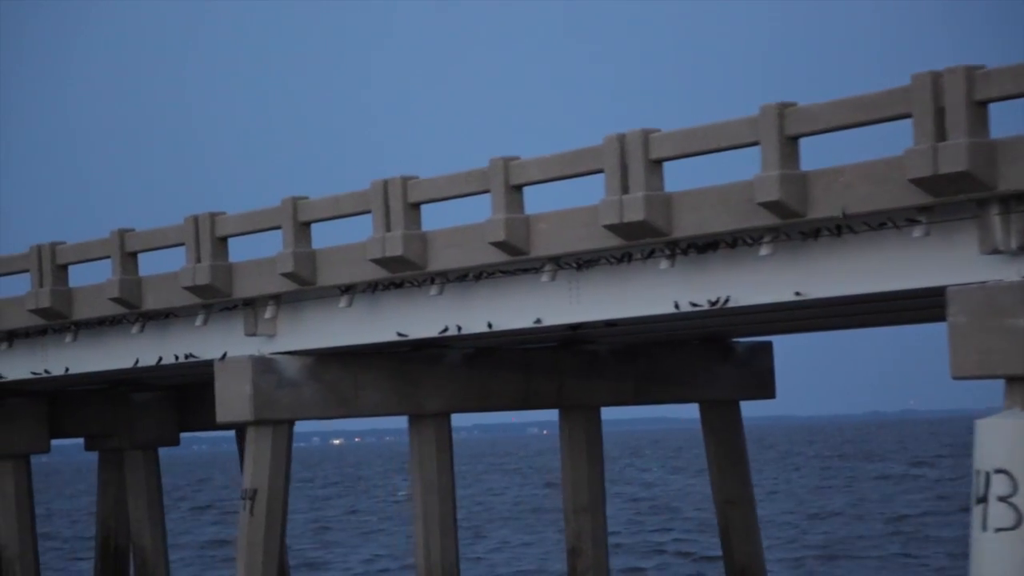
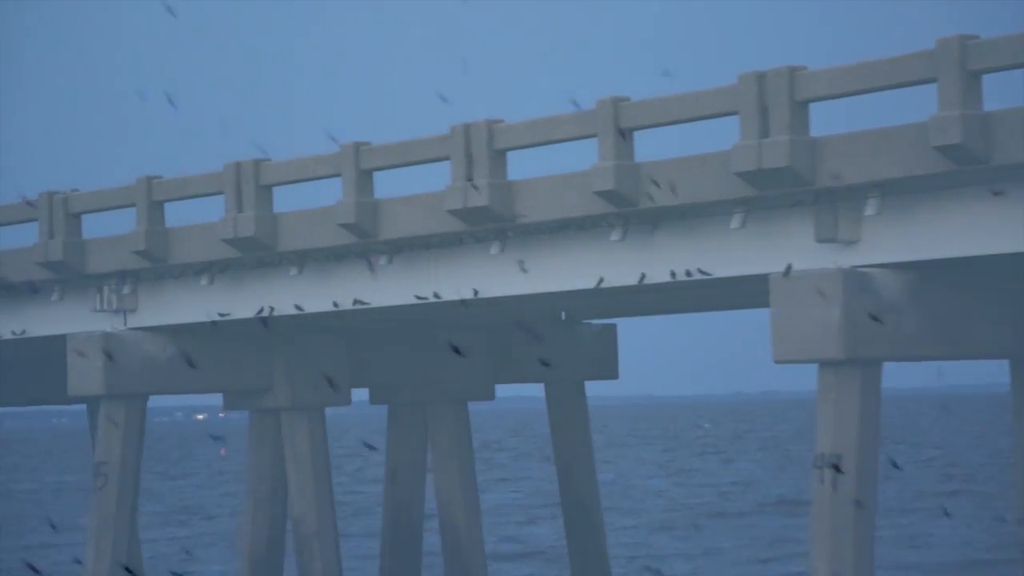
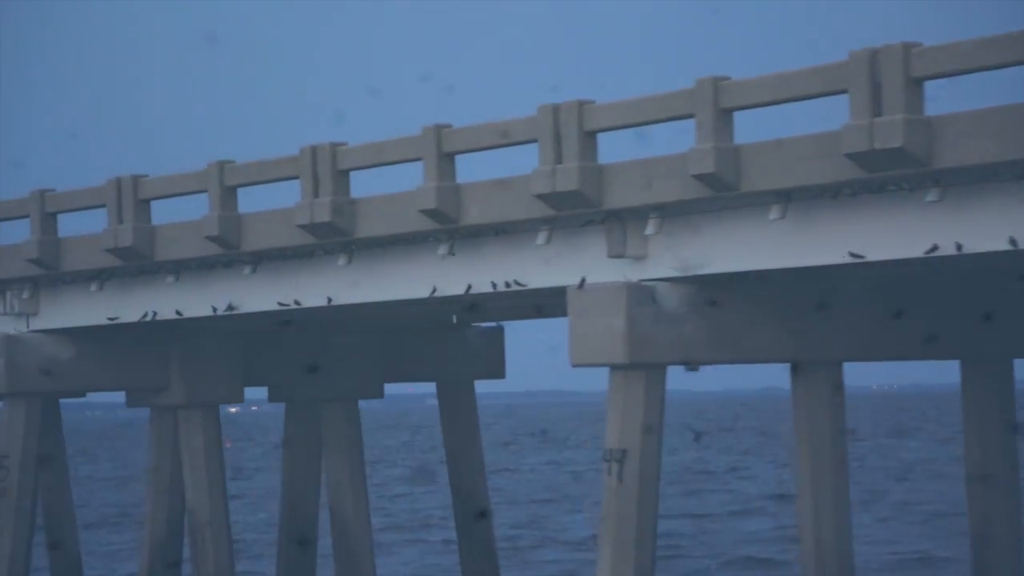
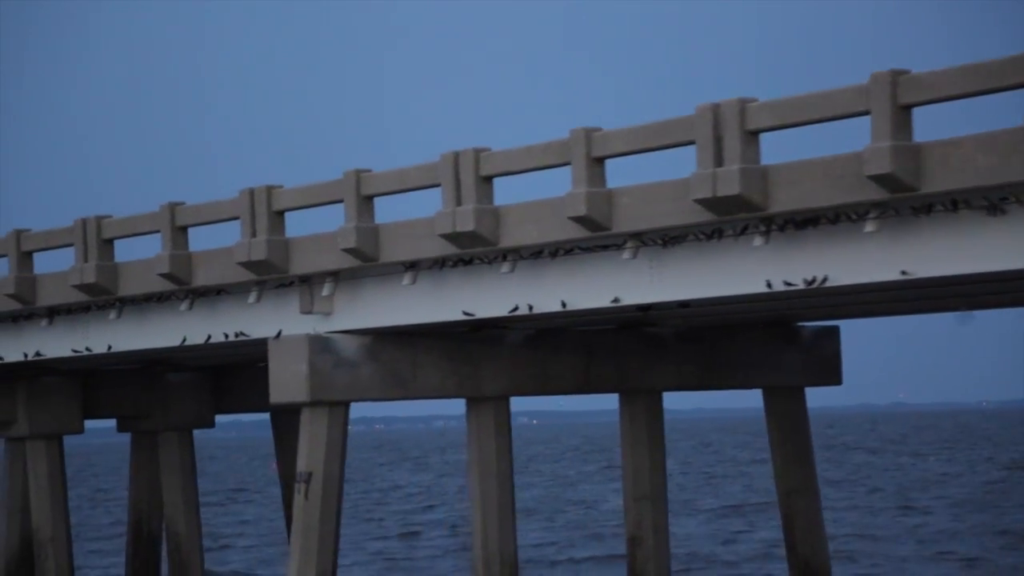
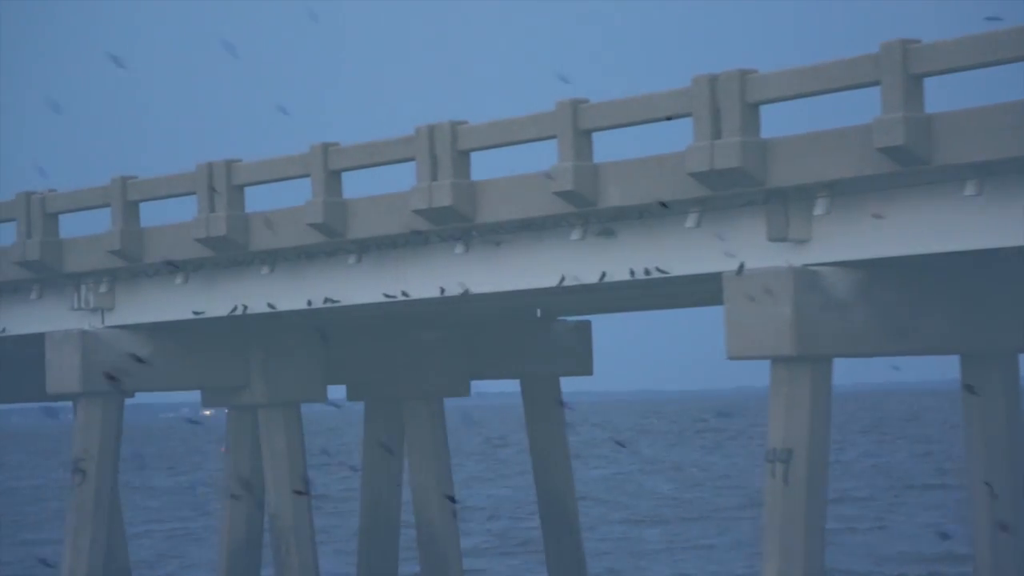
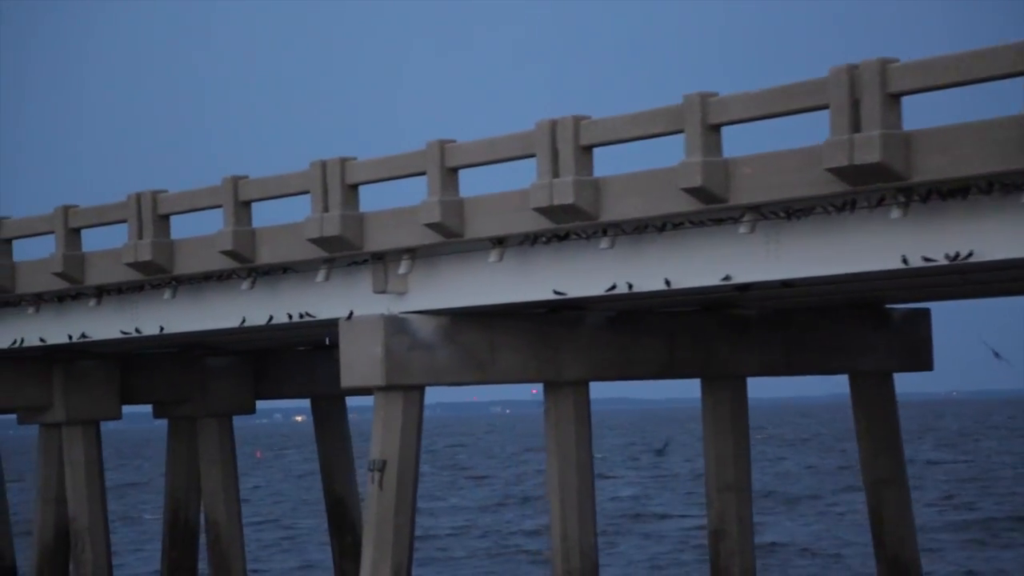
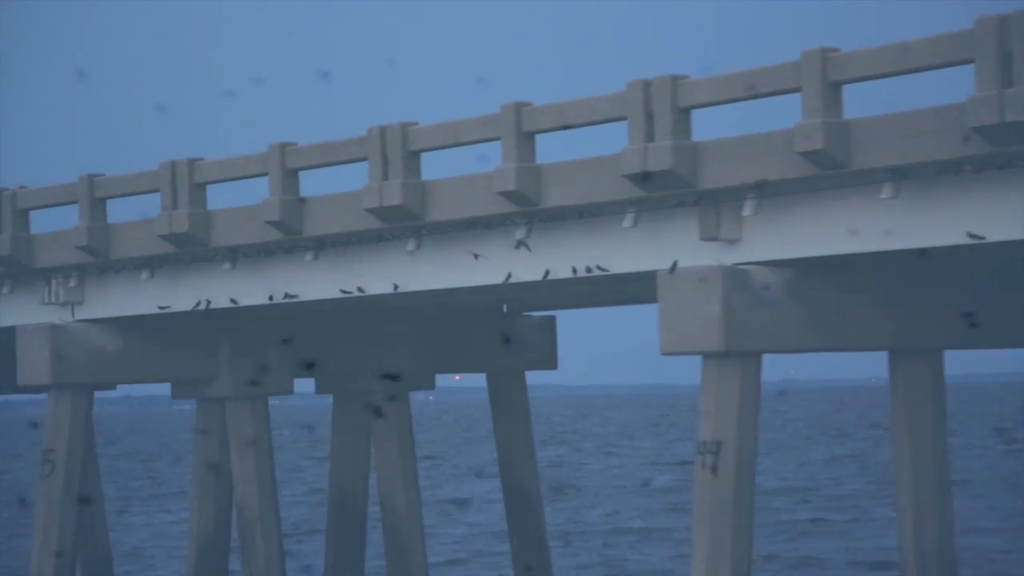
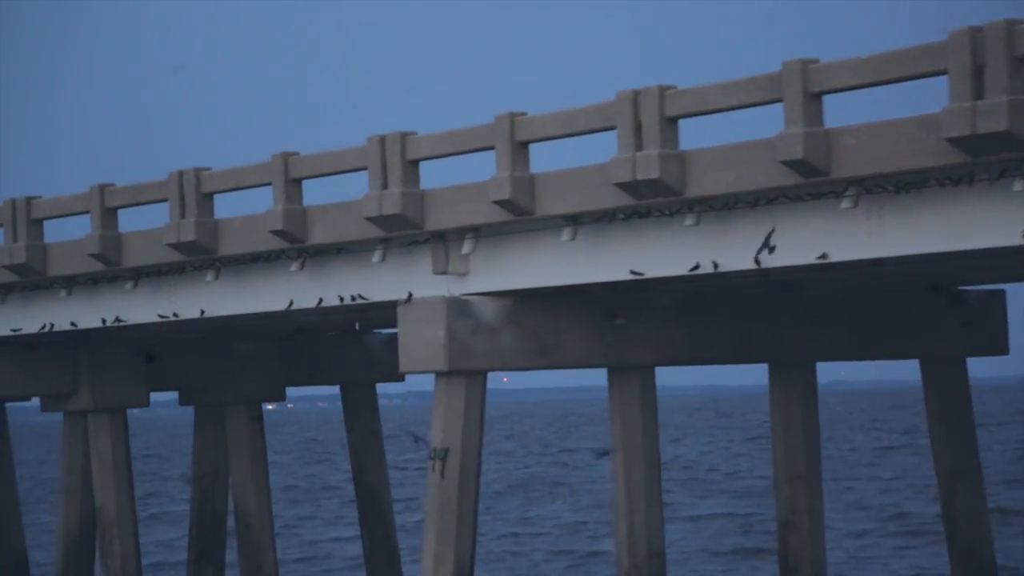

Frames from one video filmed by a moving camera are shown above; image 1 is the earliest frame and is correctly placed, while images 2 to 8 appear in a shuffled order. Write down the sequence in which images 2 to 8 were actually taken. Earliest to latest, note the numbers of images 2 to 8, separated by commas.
4, 6, 8, 3, 7, 5, 2
